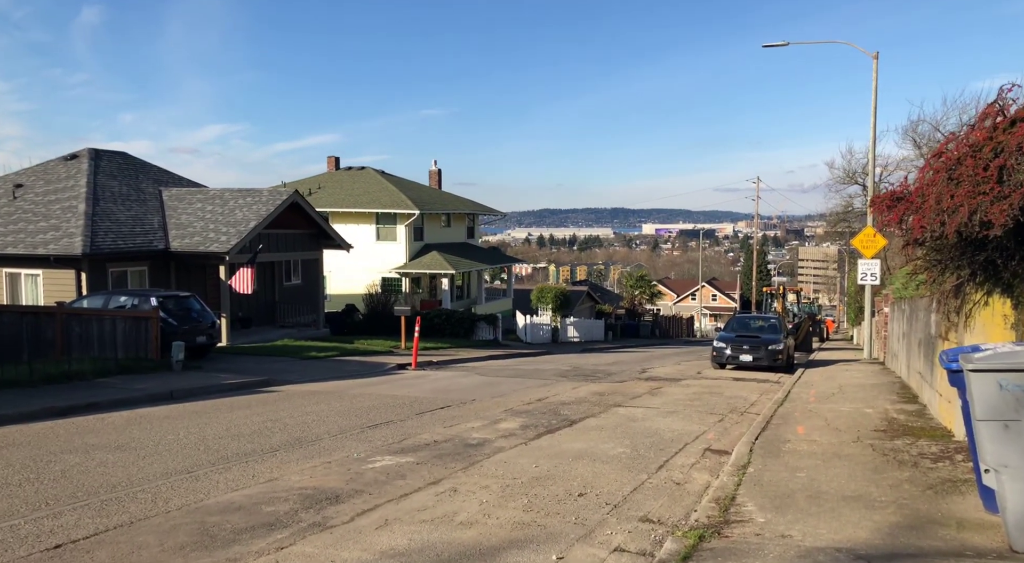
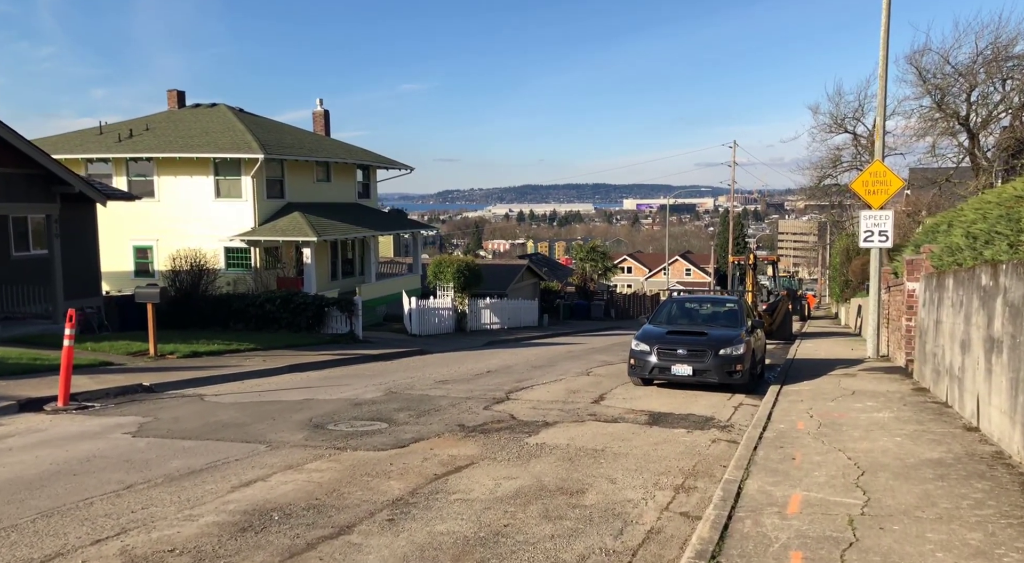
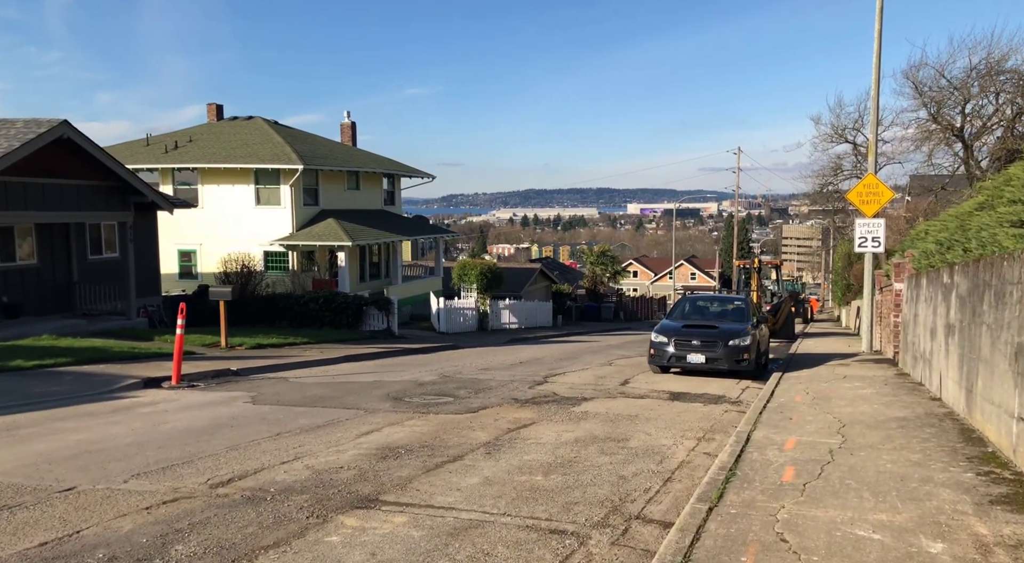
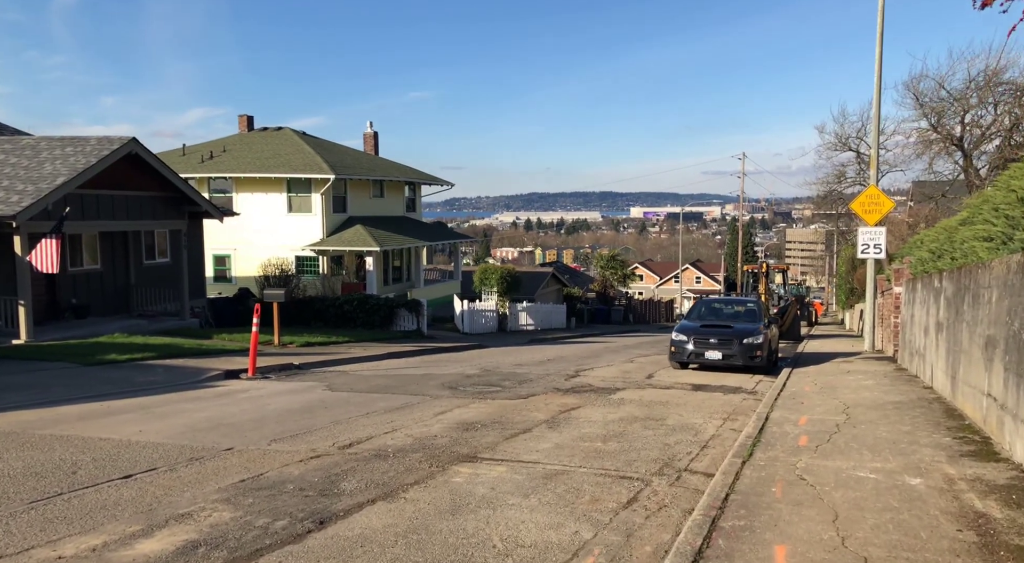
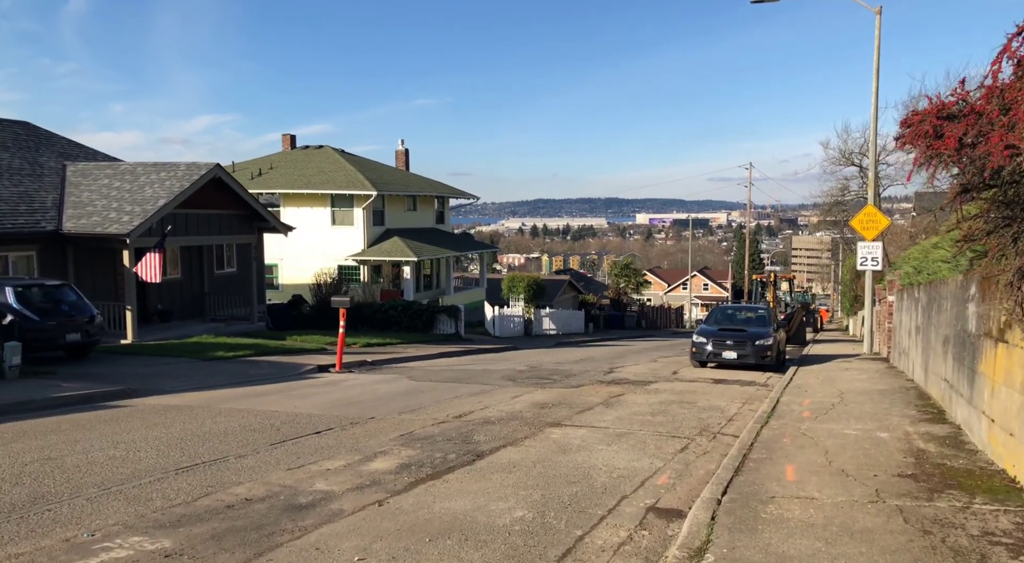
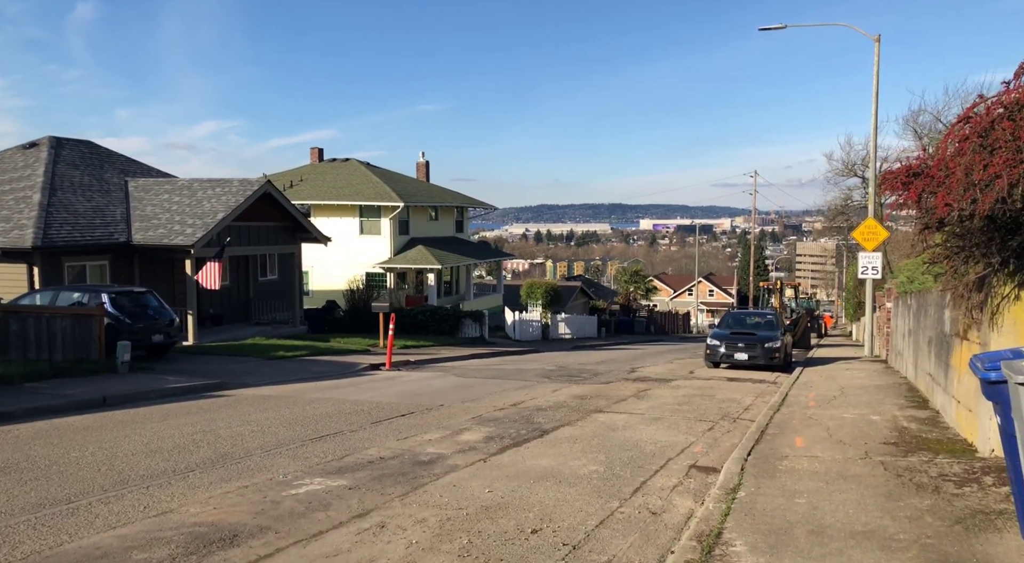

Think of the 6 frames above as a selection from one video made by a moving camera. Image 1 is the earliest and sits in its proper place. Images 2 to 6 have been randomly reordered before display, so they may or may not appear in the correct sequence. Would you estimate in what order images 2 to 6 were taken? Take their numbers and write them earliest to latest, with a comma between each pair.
6, 5, 4, 3, 2
